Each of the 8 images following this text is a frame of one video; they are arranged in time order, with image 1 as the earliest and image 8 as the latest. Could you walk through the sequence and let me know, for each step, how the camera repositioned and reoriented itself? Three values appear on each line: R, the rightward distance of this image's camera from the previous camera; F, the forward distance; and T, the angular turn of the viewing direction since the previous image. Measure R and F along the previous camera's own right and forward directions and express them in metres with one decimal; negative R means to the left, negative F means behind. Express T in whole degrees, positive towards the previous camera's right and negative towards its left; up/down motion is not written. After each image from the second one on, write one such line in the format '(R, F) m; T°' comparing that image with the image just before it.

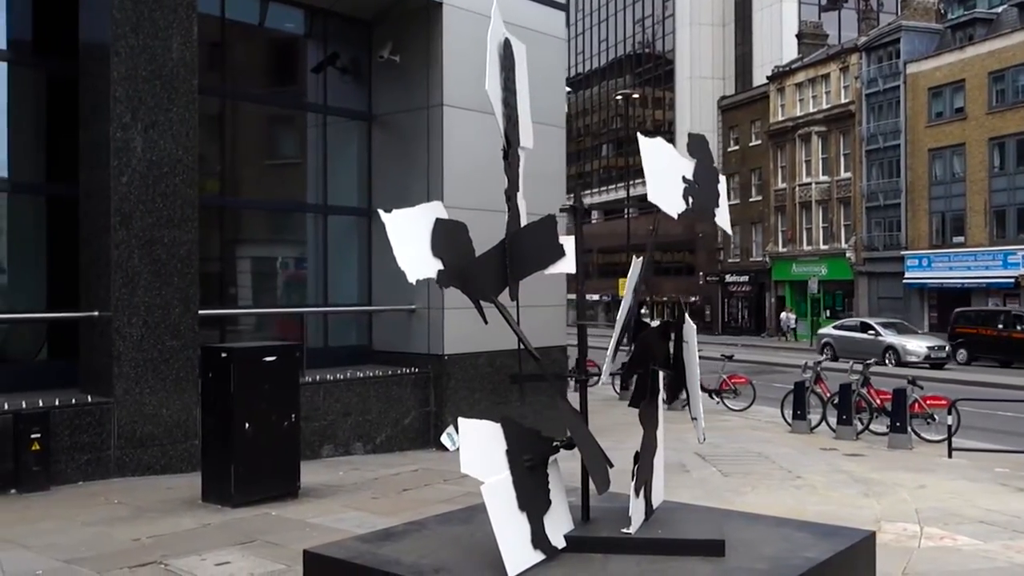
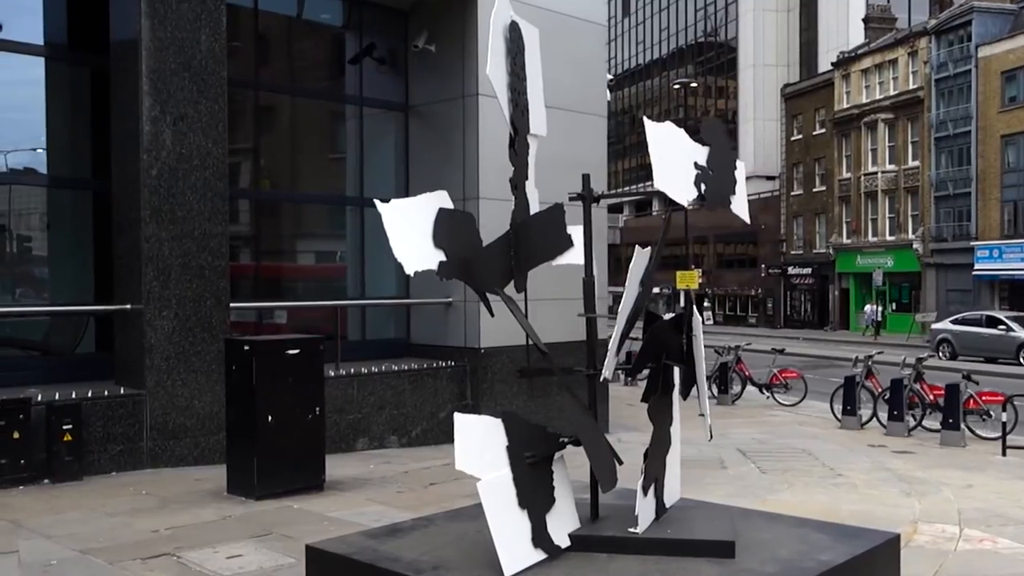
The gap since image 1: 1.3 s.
(+0.3, +0.2) m; -4°
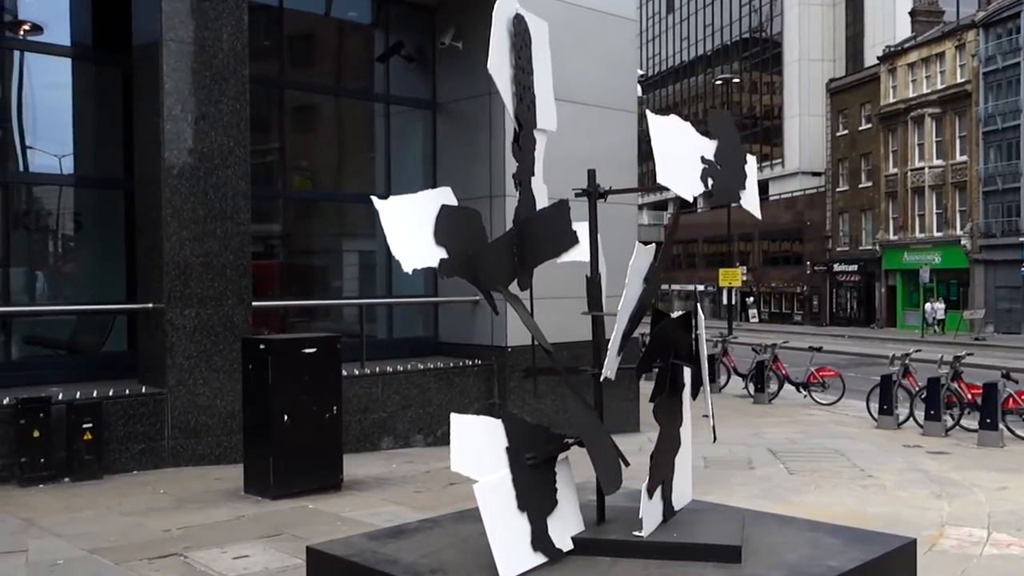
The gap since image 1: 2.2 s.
(+0.2, +0.1) m; -3°
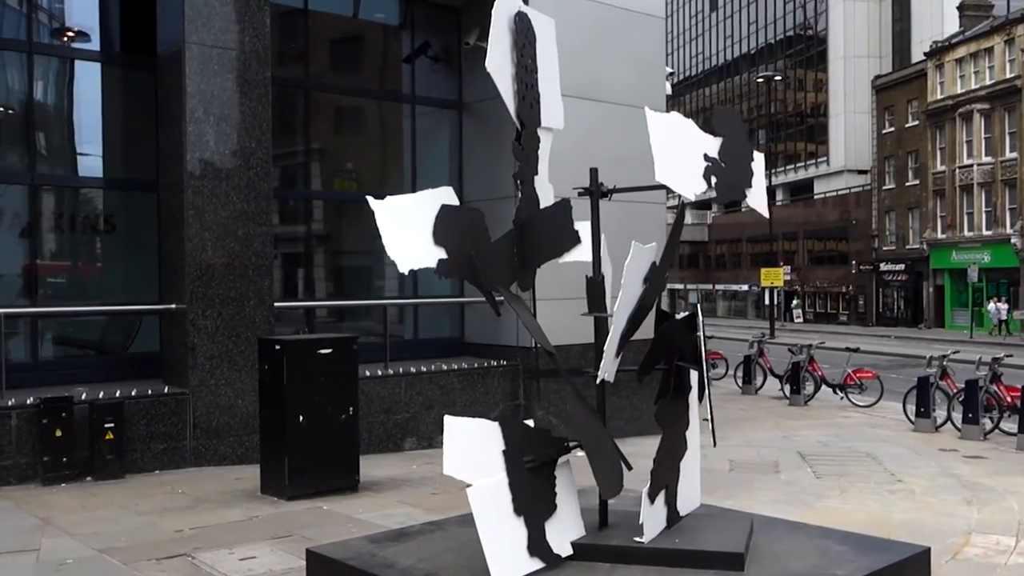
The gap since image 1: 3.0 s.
(+0.2, +0.1) m; -3°
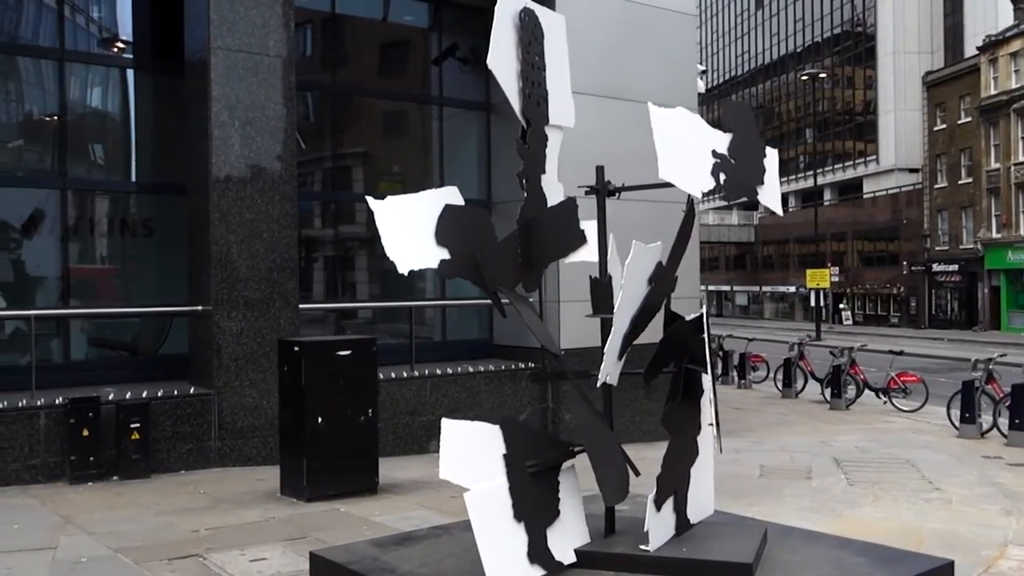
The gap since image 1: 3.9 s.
(+0.2, +0.1) m; -3°
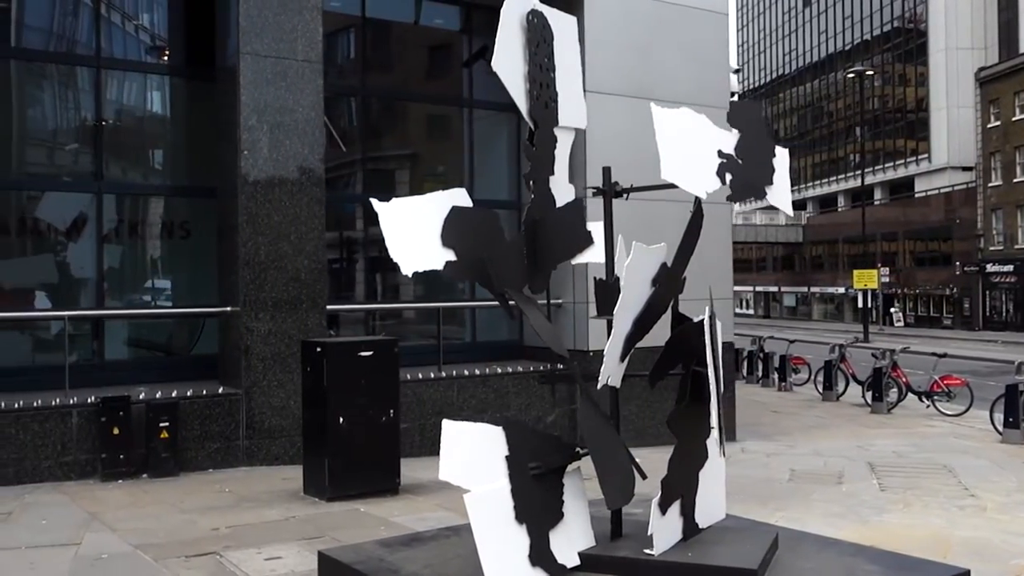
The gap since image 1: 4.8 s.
(+0.2, 0.0) m; -3°
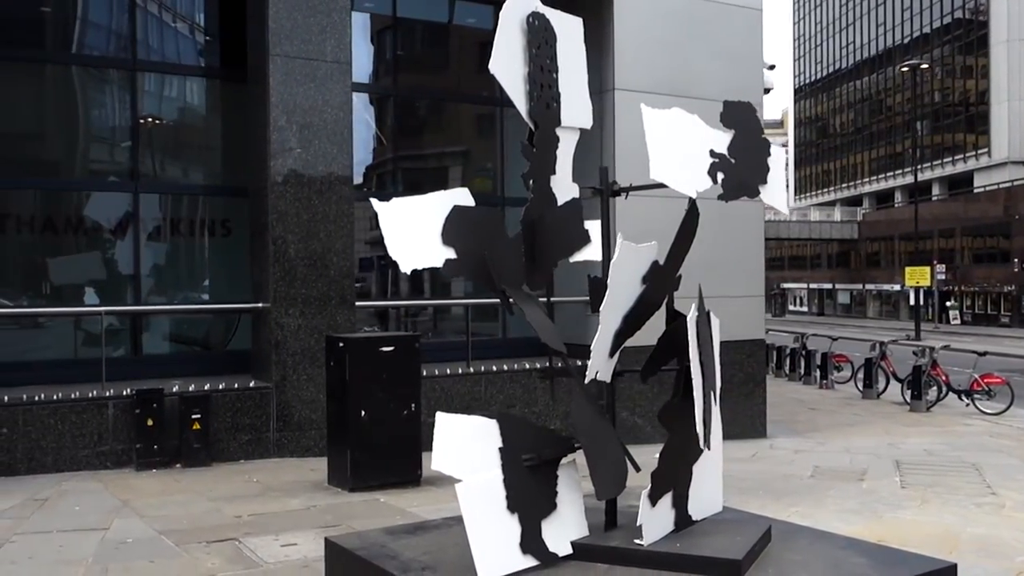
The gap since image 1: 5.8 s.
(+0.3, -0.2) m; -3°
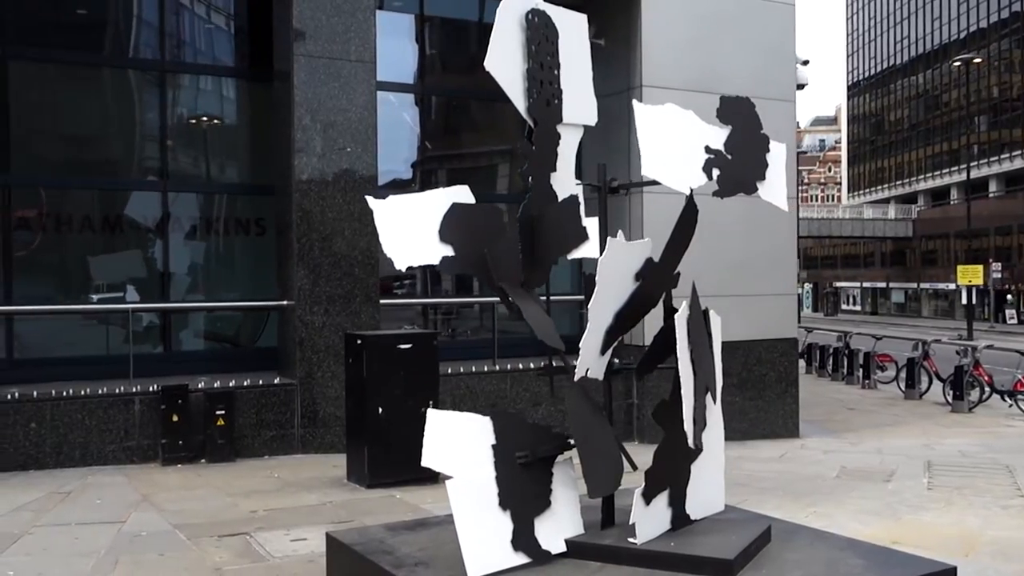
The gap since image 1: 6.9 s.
(+0.3, 0.0) m; -3°
